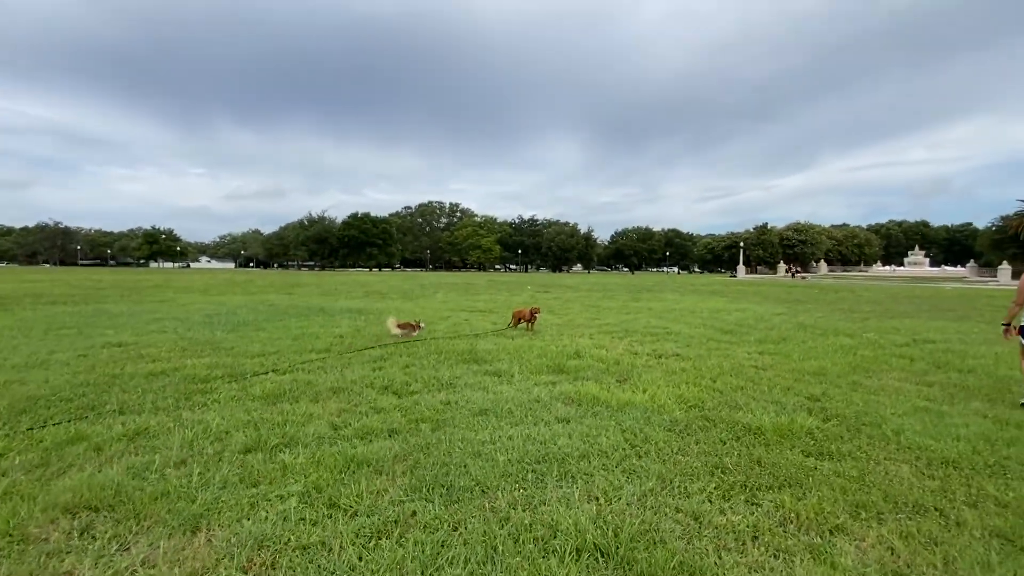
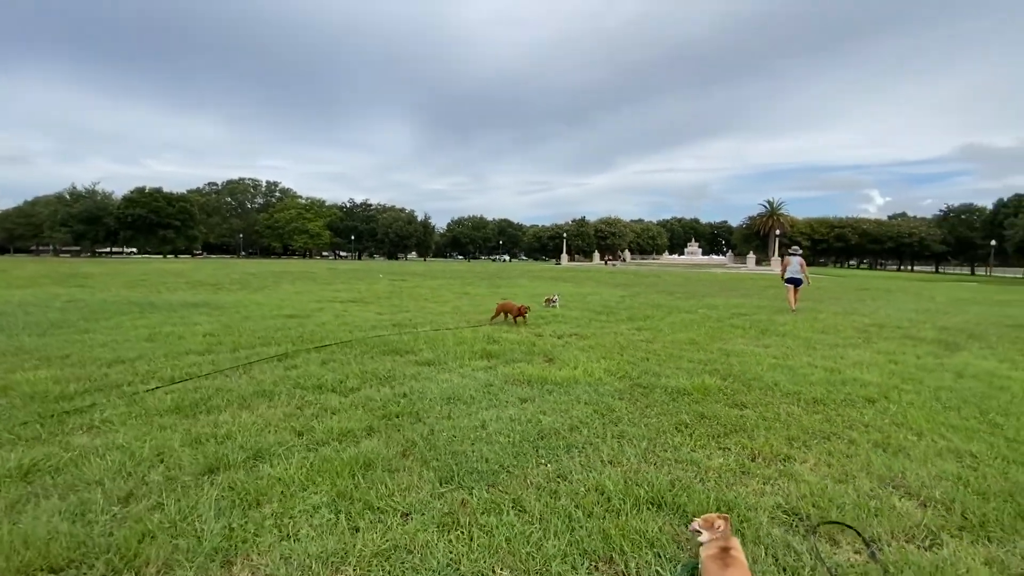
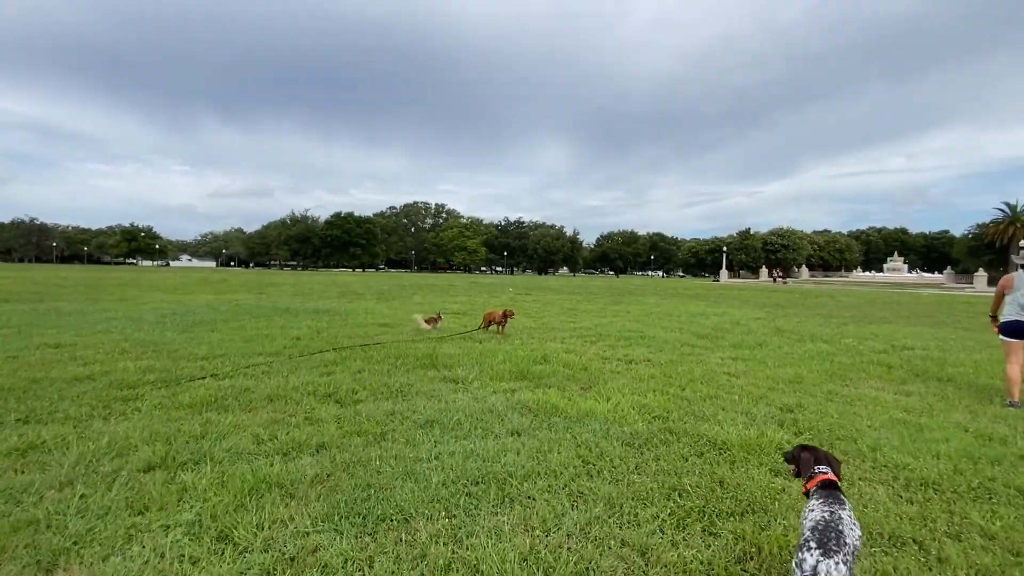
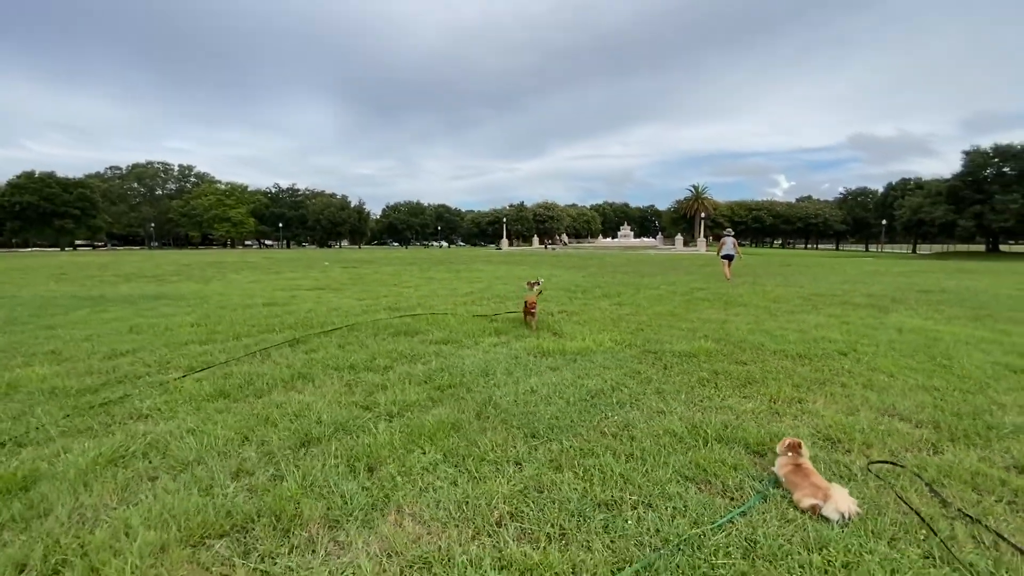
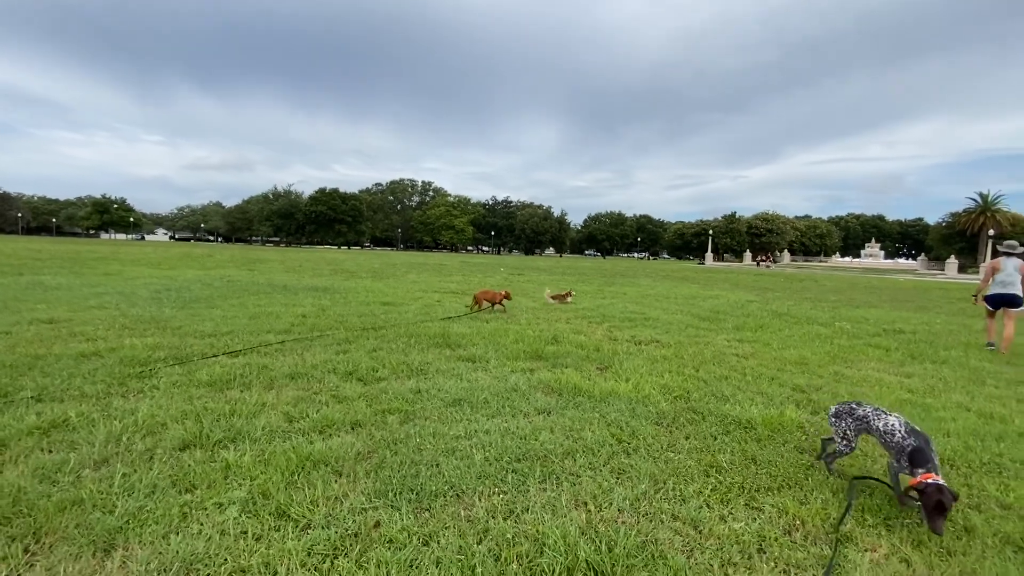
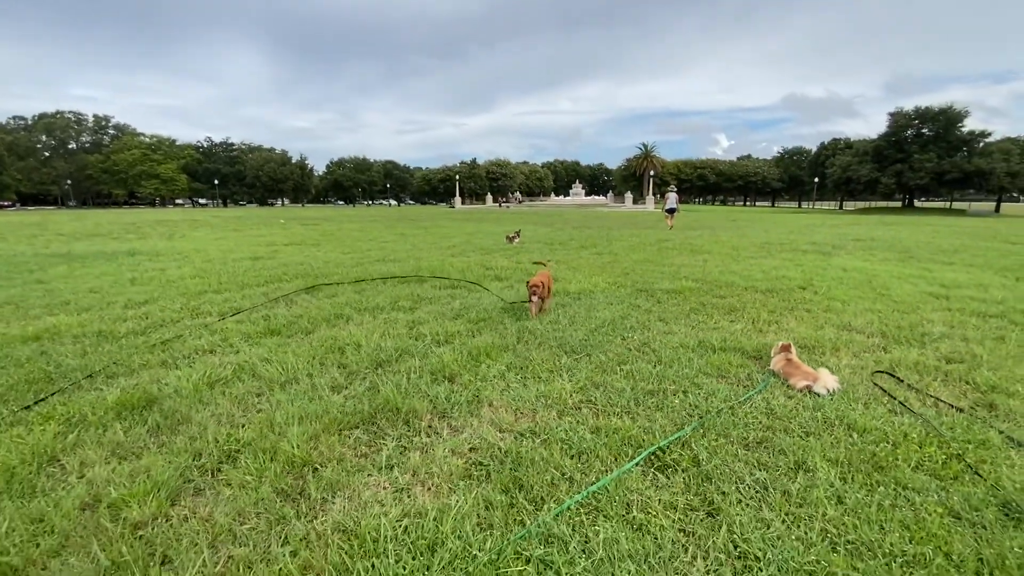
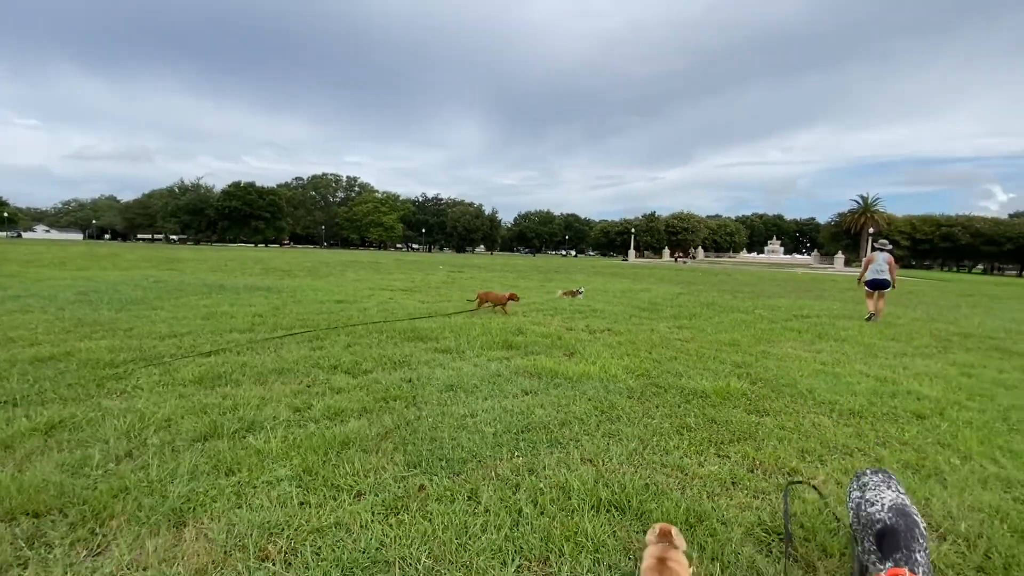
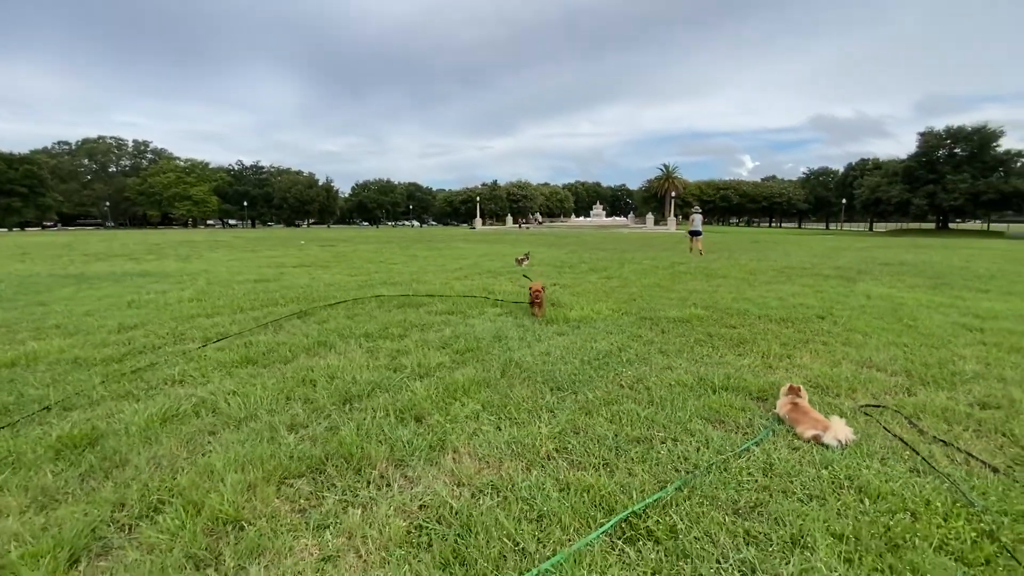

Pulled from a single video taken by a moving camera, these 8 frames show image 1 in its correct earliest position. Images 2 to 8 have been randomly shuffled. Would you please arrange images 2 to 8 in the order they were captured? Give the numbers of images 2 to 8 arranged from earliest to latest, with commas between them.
3, 5, 7, 2, 4, 8, 6
